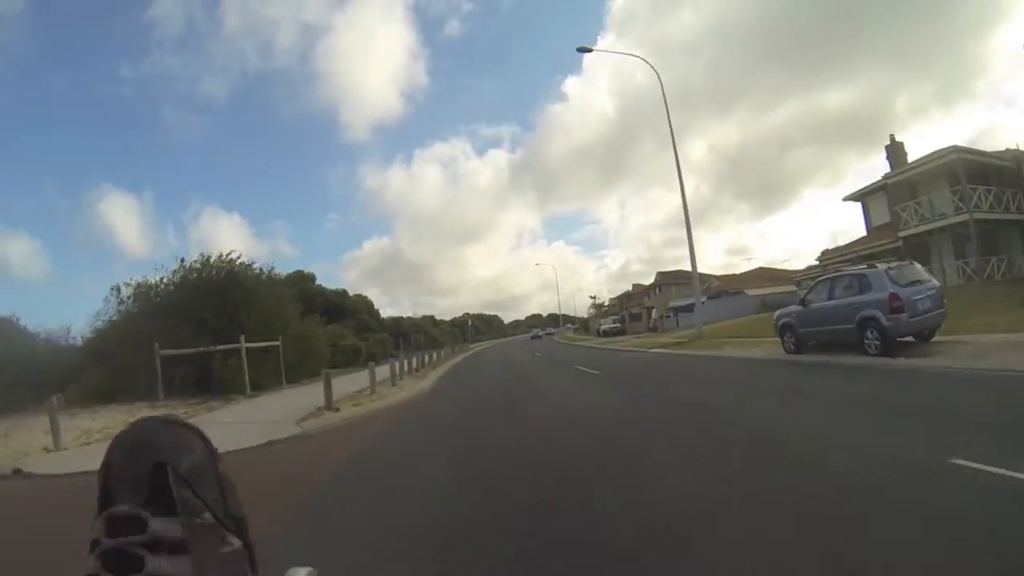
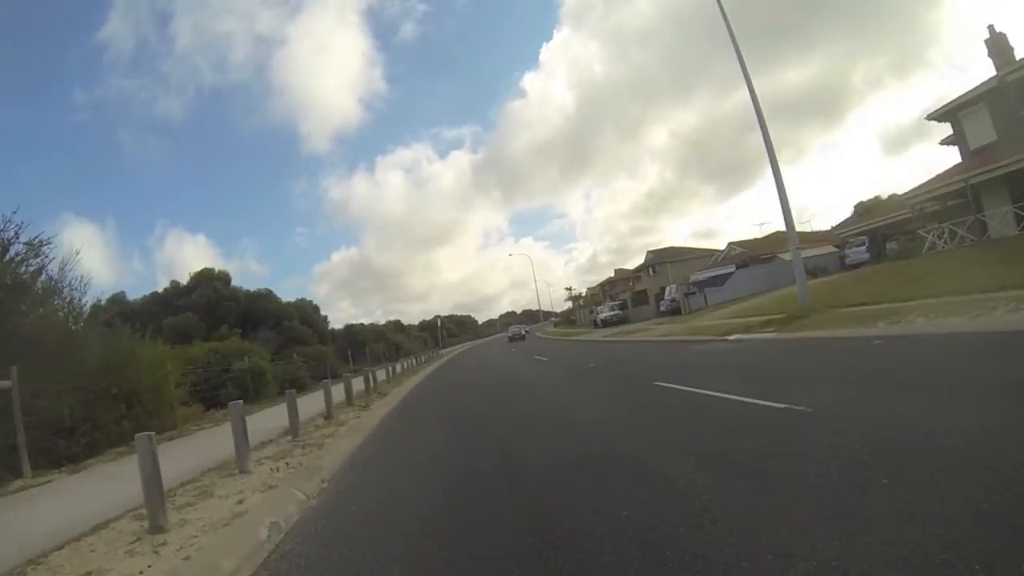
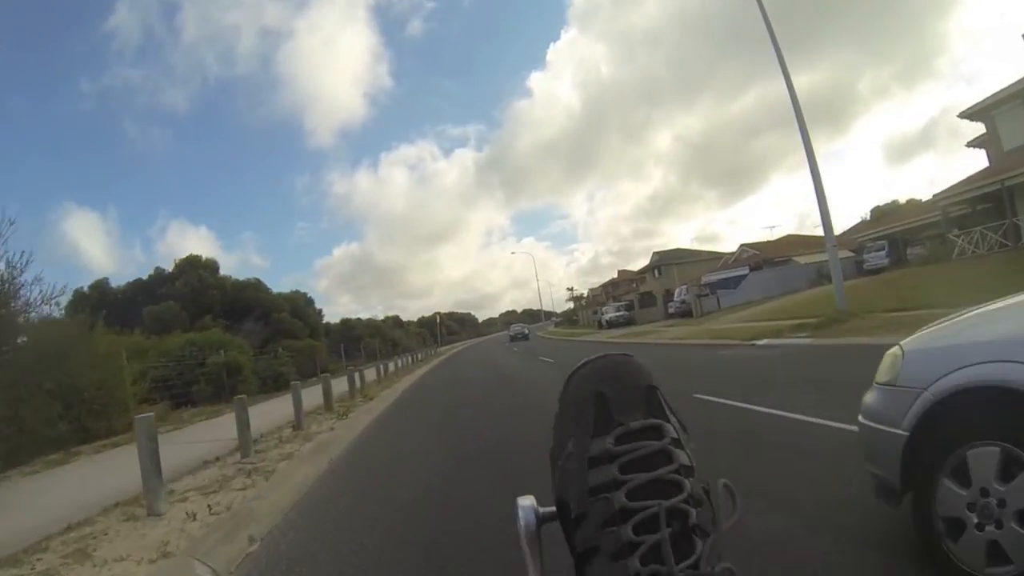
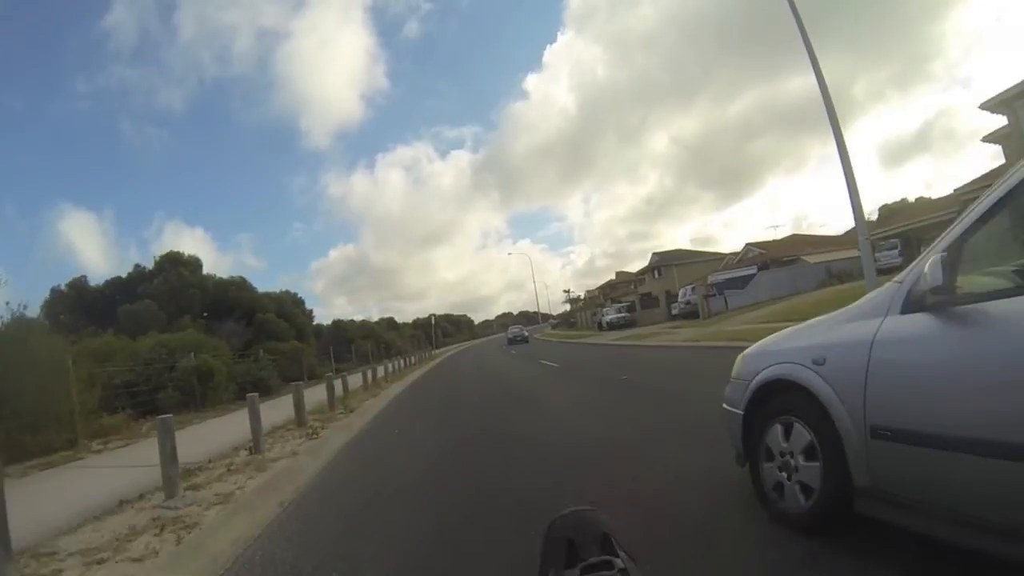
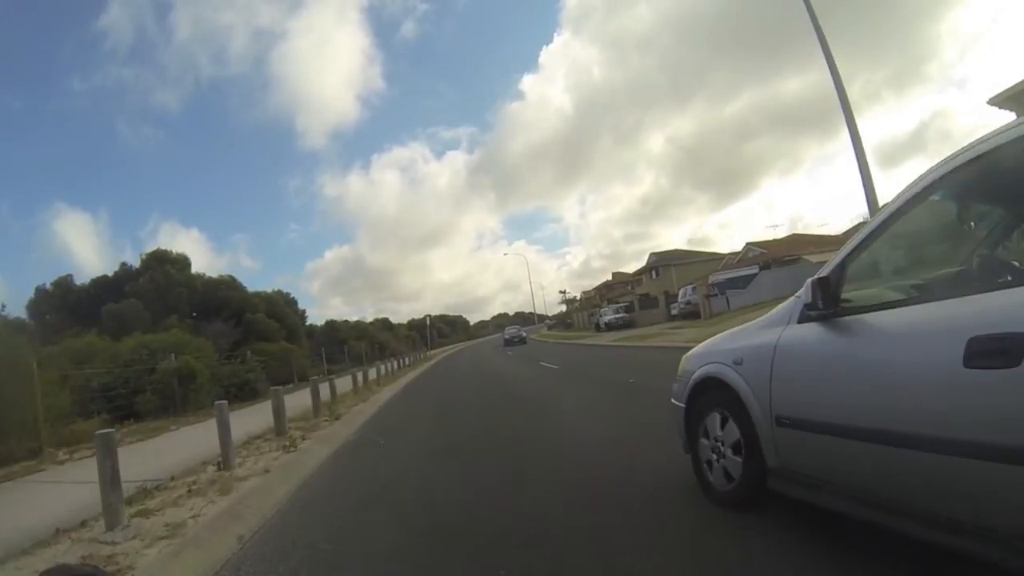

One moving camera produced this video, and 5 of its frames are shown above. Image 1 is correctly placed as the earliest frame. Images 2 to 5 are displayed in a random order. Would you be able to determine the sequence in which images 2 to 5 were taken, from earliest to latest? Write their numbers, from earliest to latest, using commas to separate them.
2, 3, 4, 5
